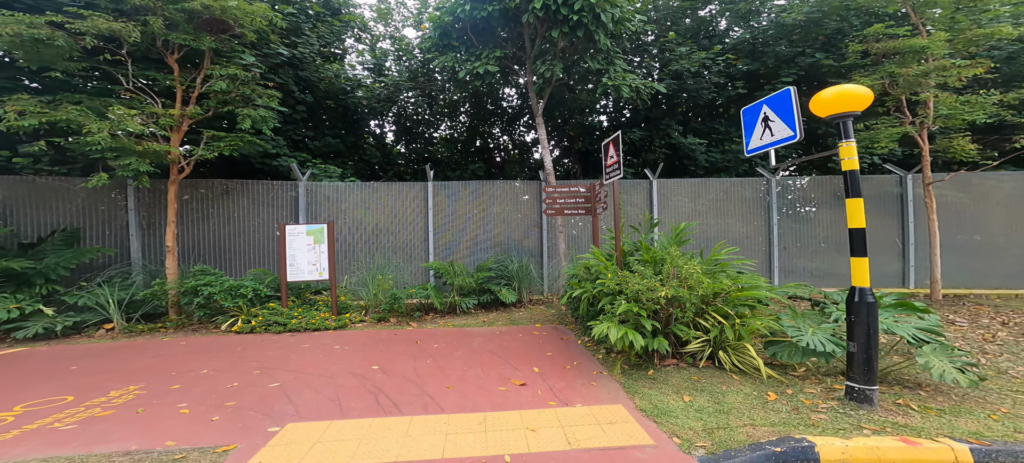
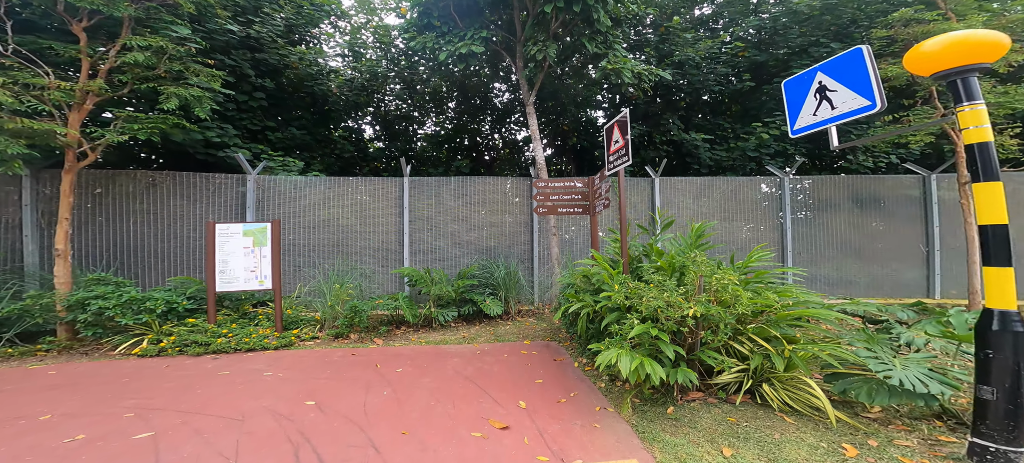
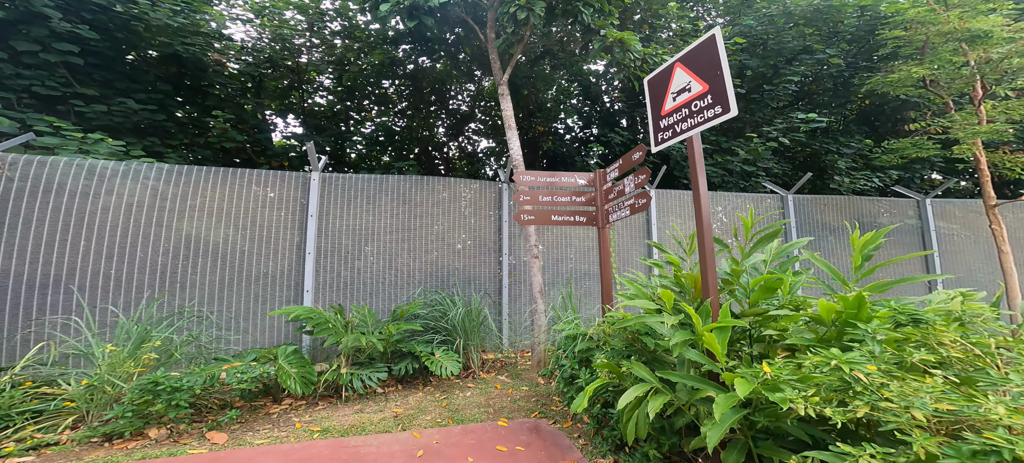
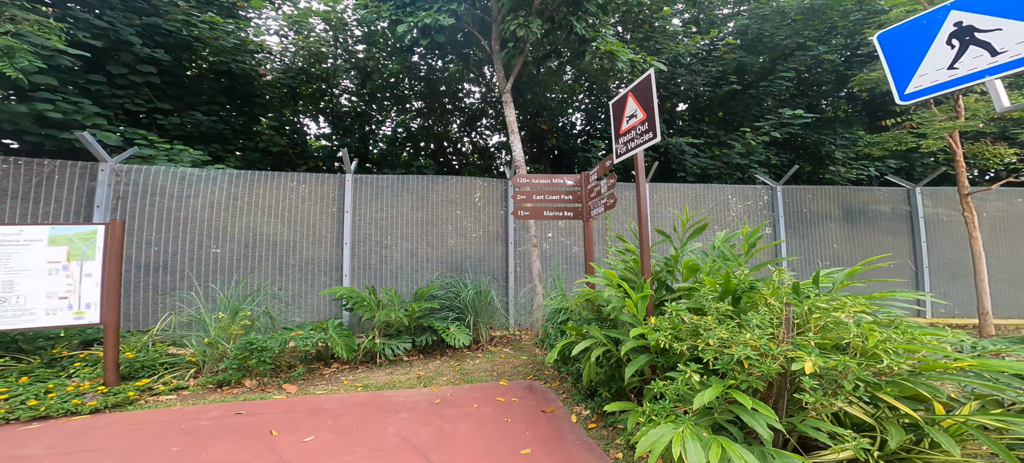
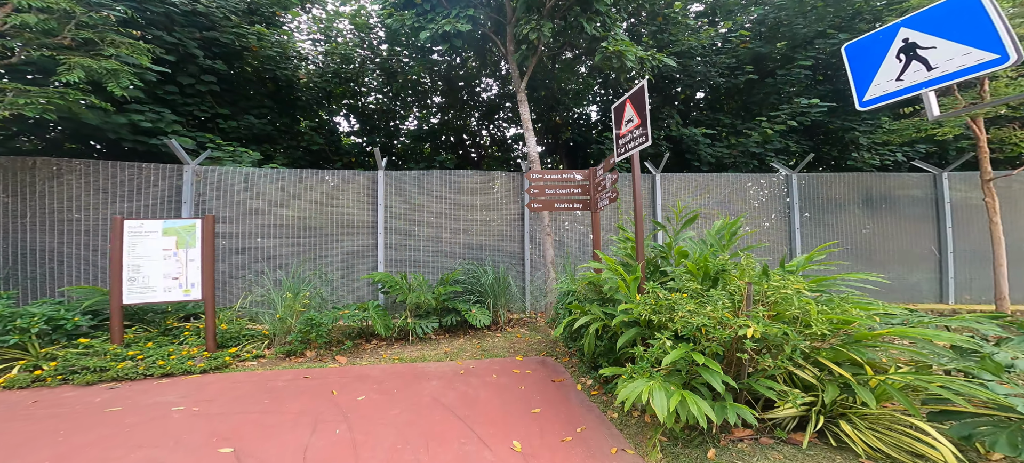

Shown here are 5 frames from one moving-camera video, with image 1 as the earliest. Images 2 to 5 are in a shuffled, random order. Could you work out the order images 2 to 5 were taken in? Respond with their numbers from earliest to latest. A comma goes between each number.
2, 5, 4, 3
